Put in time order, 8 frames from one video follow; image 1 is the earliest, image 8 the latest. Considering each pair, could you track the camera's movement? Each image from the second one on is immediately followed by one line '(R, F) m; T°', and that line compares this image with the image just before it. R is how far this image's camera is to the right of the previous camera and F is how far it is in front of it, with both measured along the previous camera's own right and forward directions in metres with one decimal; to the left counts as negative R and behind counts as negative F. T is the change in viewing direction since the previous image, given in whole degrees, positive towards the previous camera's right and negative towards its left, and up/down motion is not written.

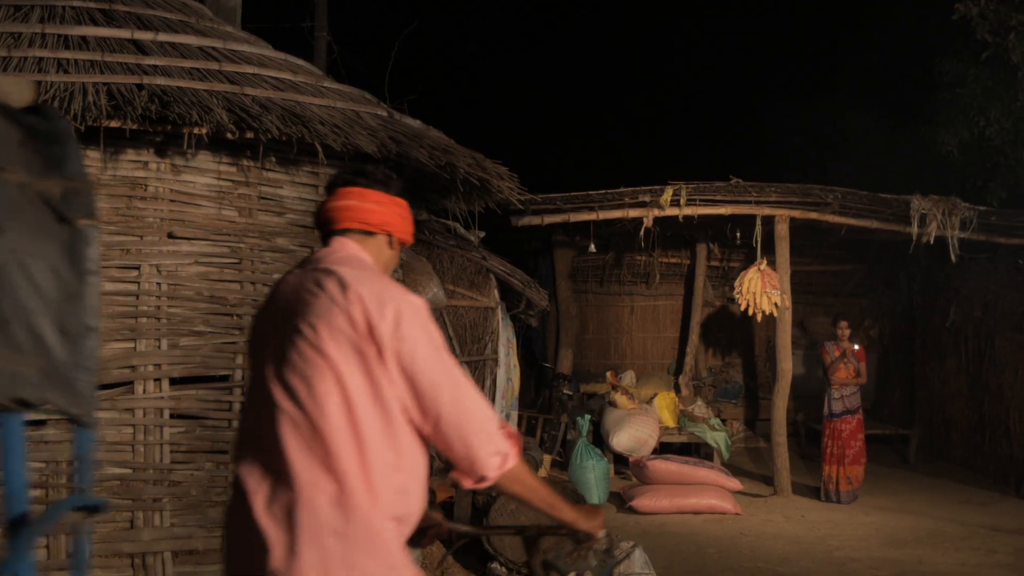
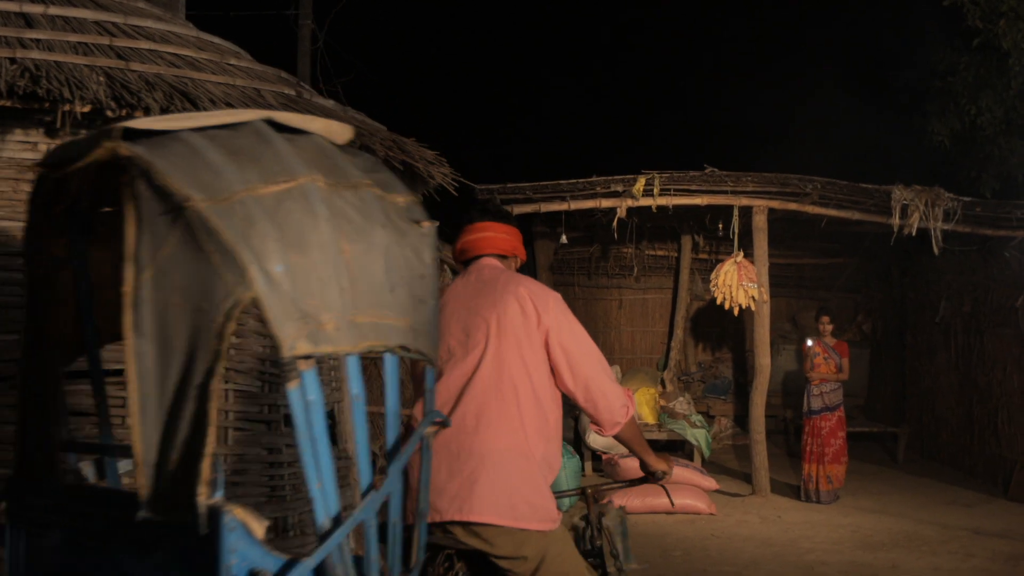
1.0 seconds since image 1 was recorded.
(+0.3, +0.2) m; 0°
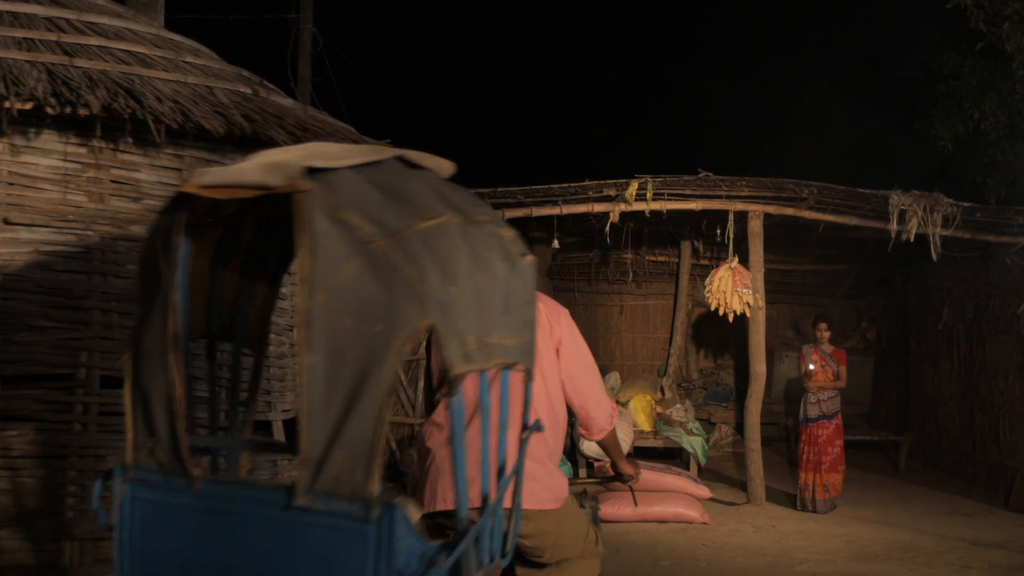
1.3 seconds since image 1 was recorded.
(+0.2, +0.1) m; -1°
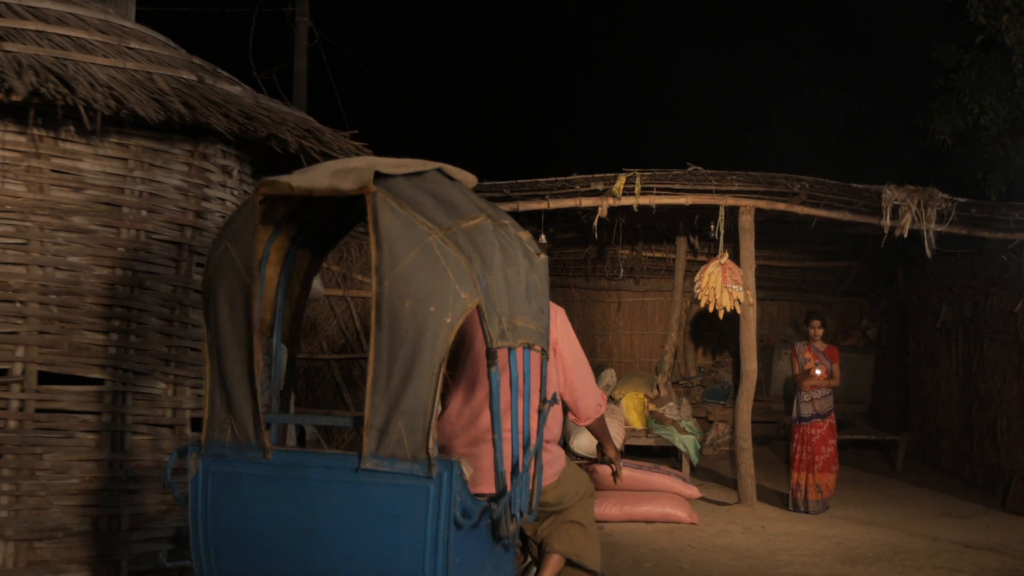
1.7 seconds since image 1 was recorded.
(+0.2, +0.1) m; 0°
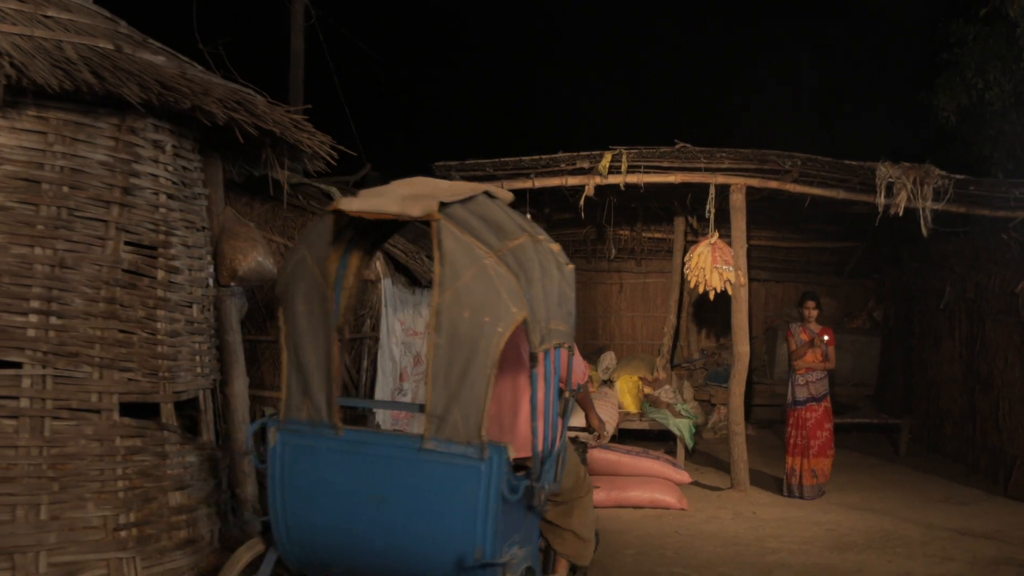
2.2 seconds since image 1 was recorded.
(+0.3, +0.2) m; -1°
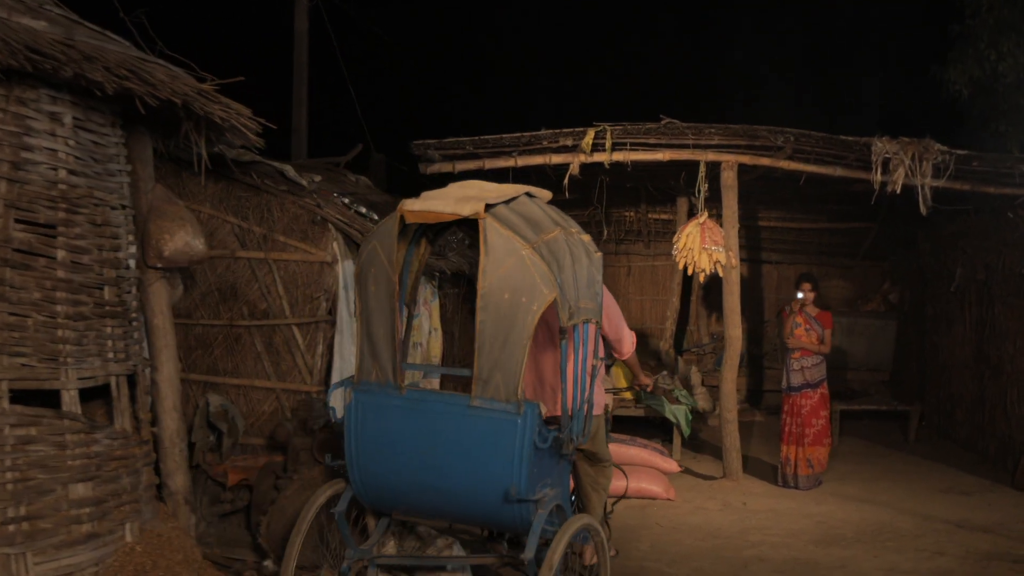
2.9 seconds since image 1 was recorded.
(+0.4, +0.2) m; -2°
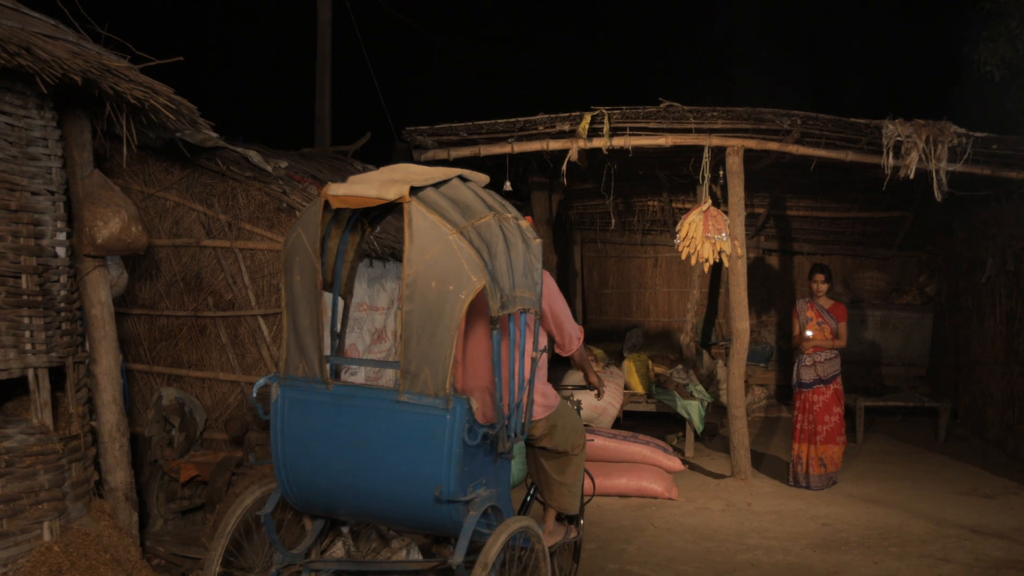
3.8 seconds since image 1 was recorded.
(+0.4, +0.2) m; -3°
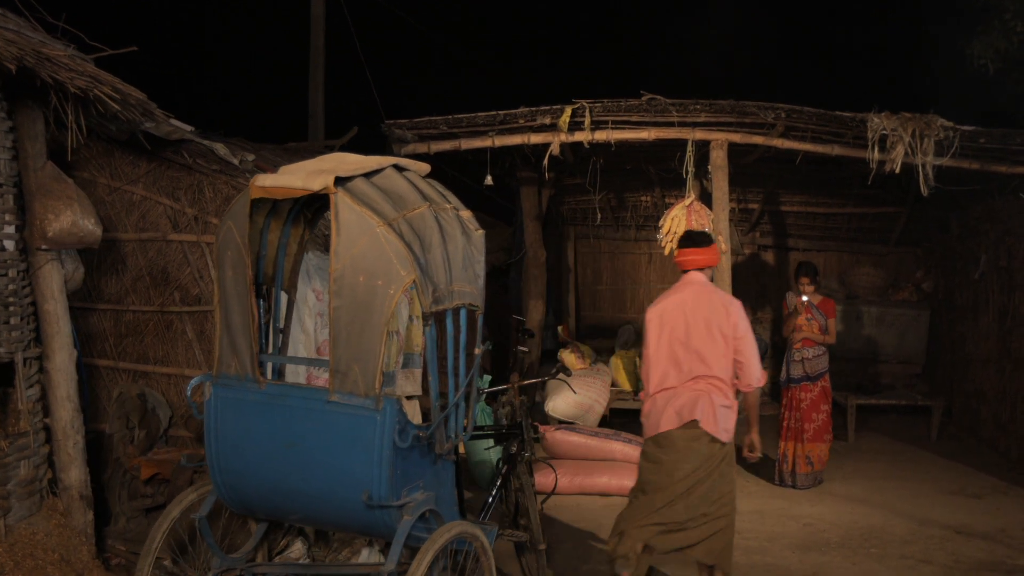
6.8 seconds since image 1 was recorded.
(+0.2, +0.1) m; 0°
